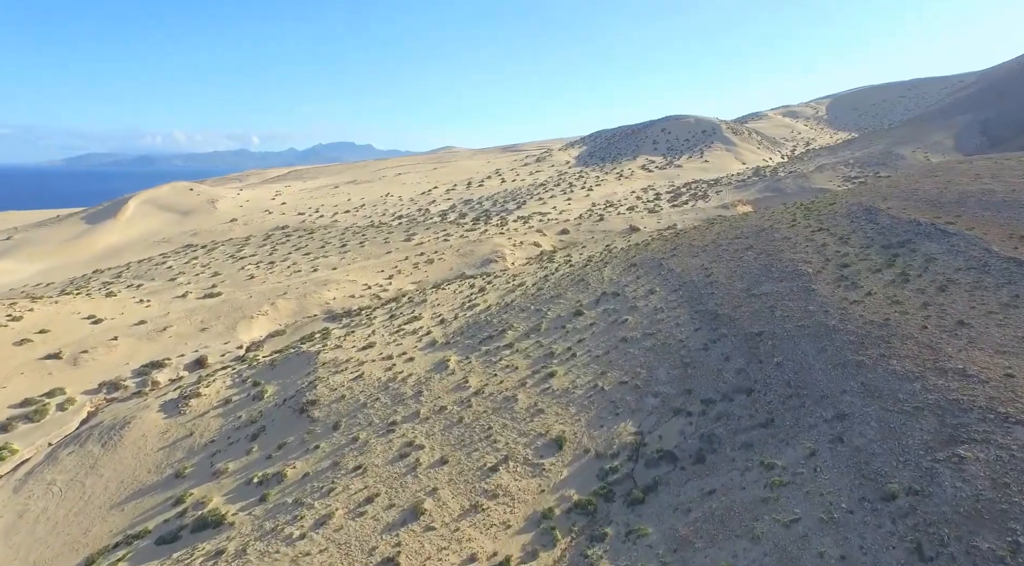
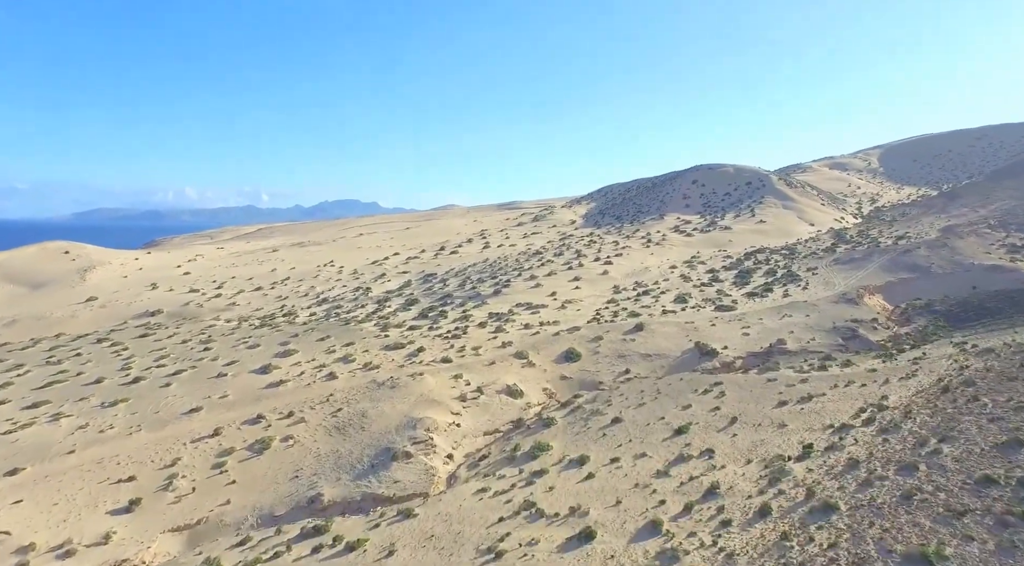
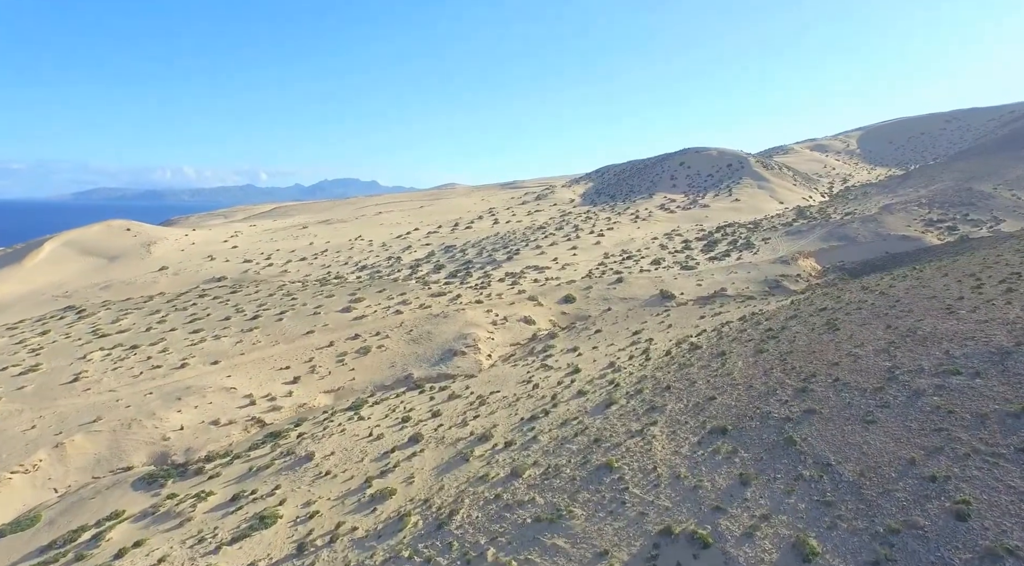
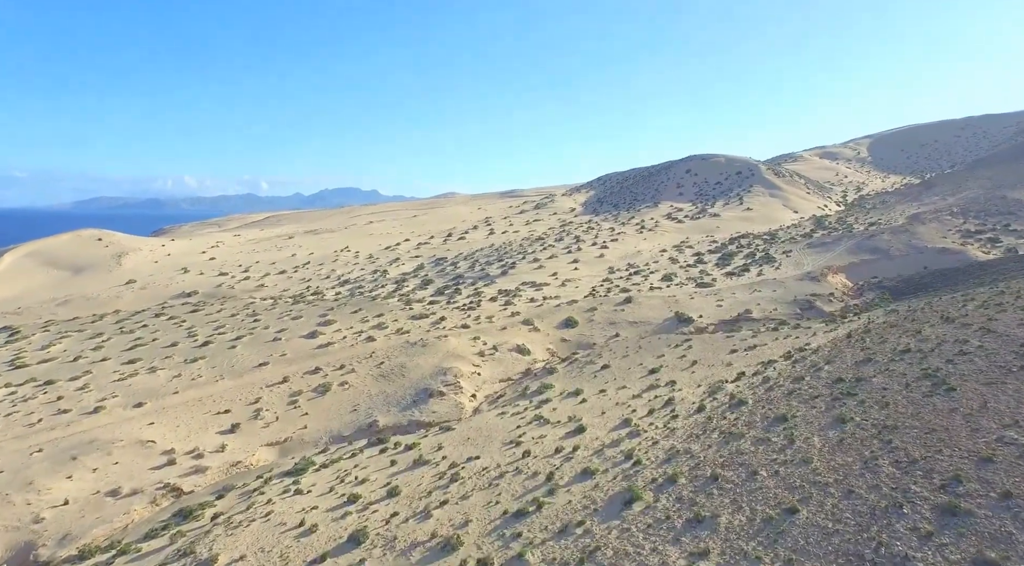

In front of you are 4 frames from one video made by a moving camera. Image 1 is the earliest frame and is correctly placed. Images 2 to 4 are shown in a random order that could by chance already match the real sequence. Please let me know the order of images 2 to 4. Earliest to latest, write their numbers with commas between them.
3, 4, 2
